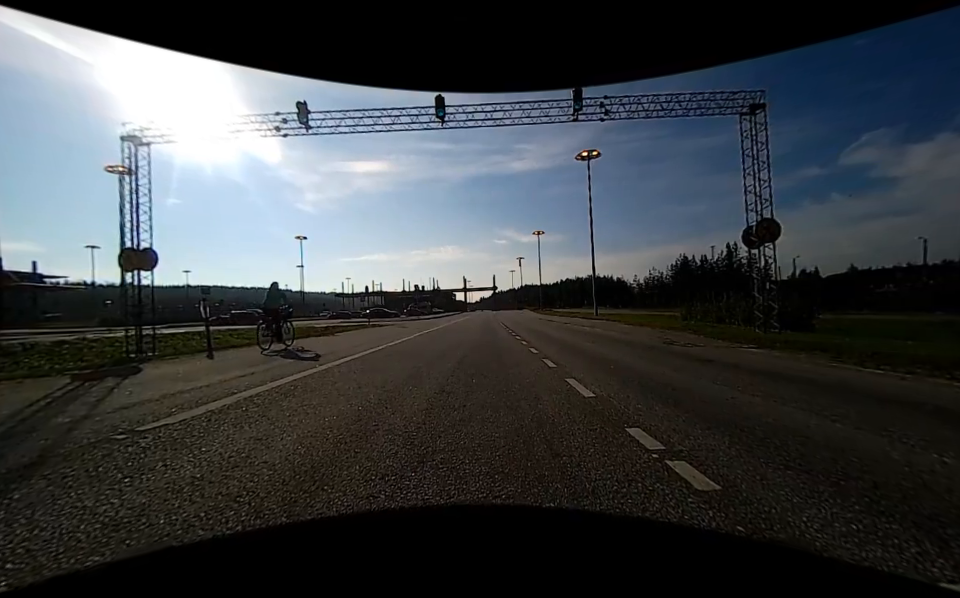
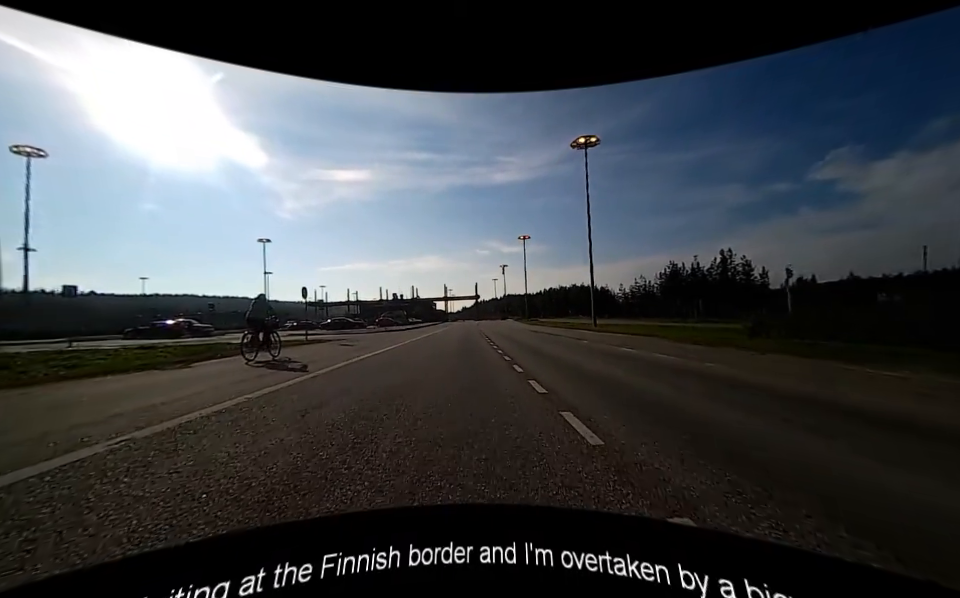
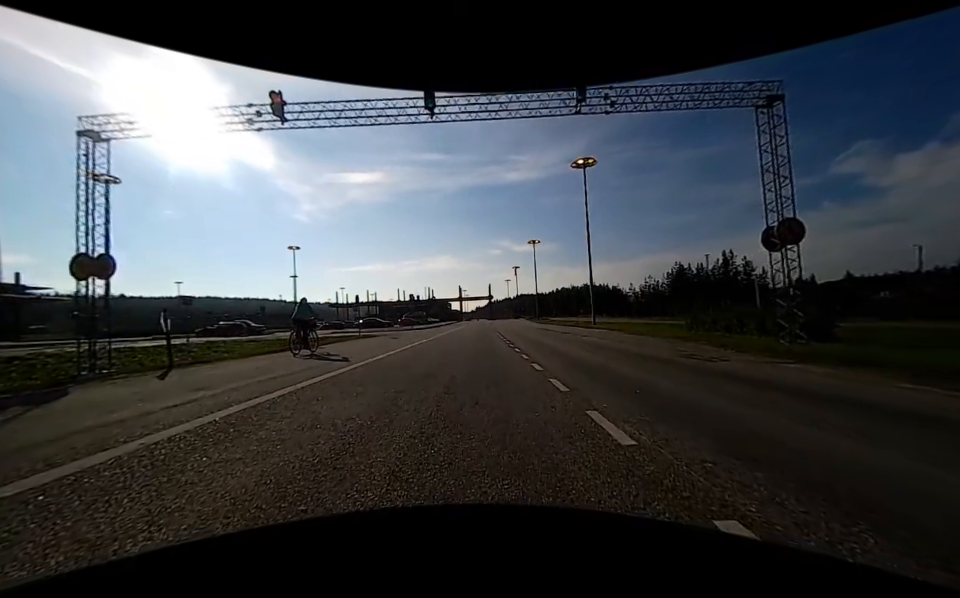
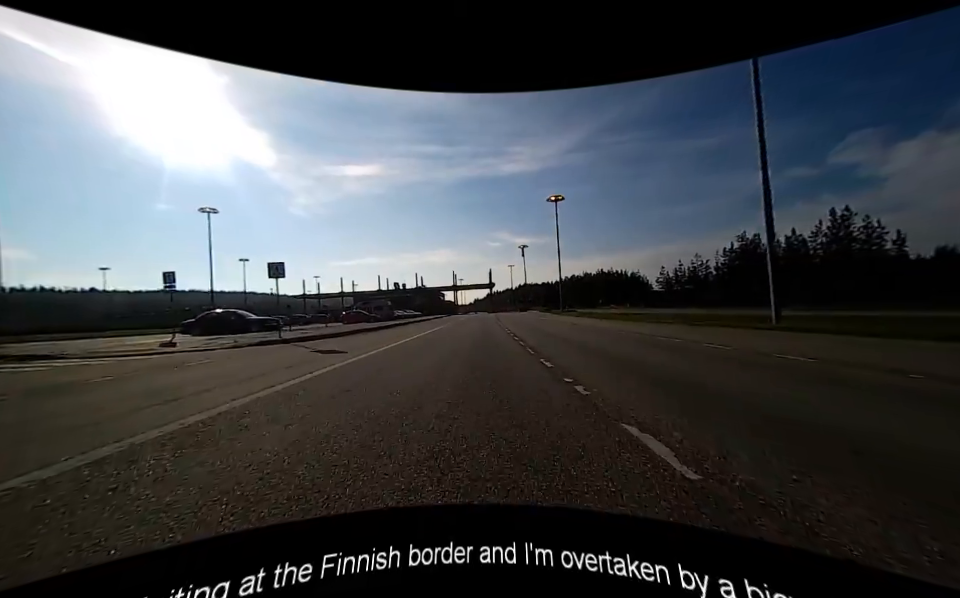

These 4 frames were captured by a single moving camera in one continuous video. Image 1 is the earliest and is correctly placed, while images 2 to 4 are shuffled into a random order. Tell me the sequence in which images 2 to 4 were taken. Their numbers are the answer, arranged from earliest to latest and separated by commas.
3, 2, 4
